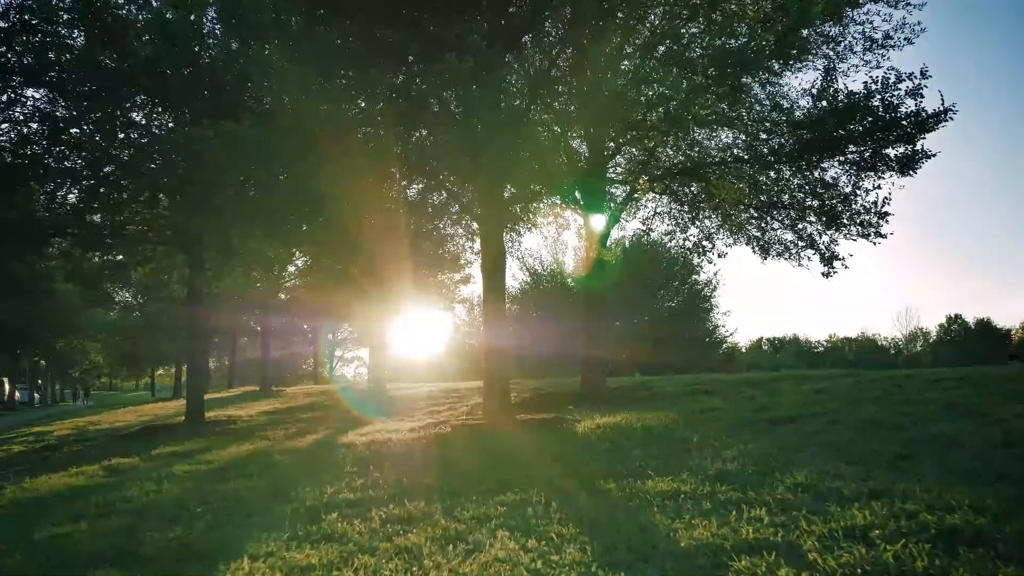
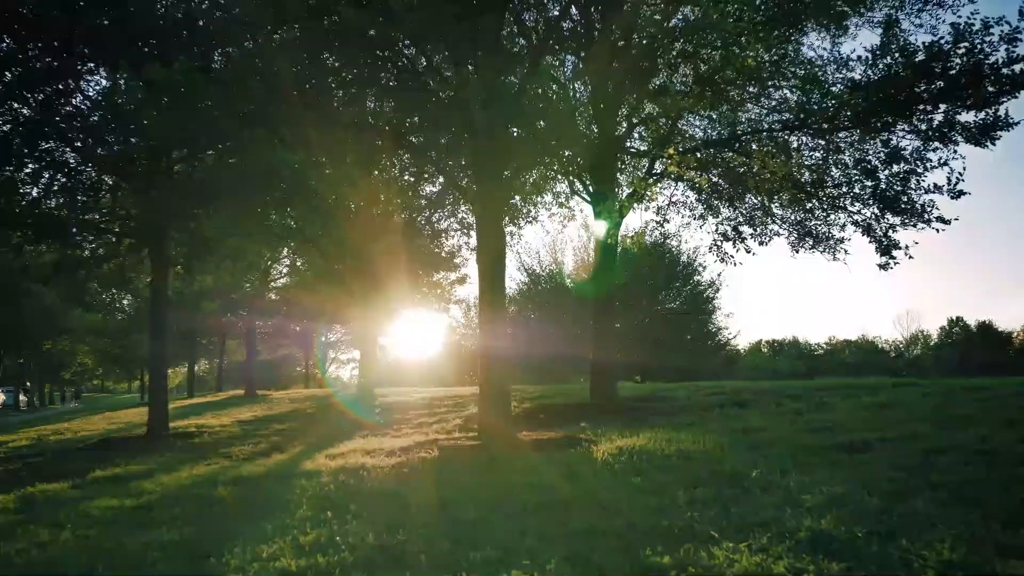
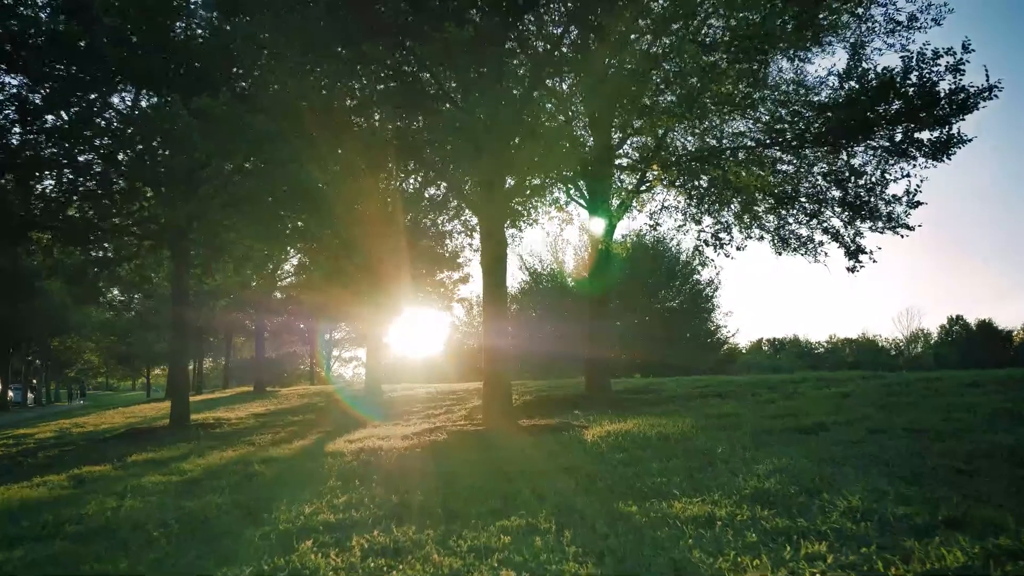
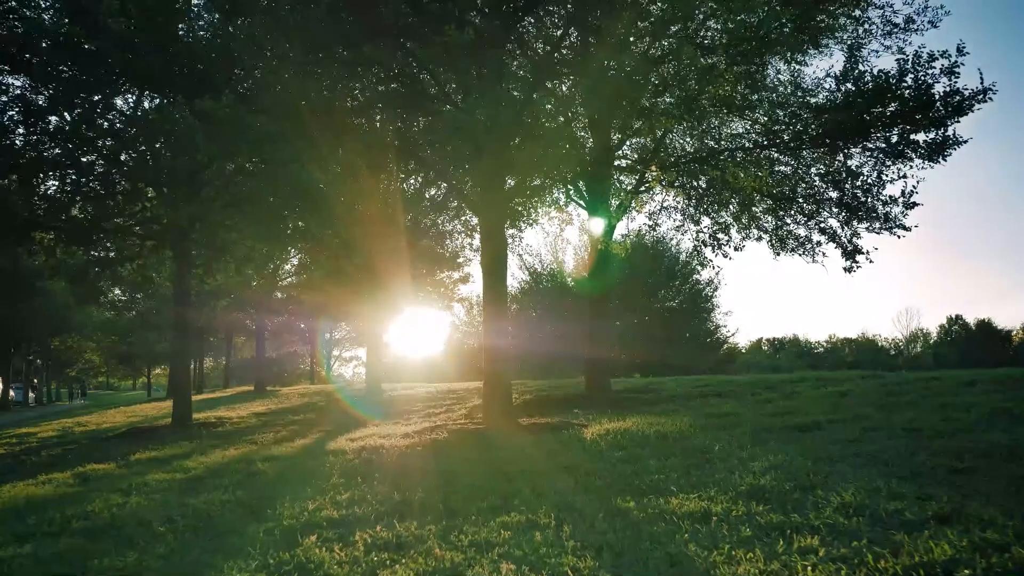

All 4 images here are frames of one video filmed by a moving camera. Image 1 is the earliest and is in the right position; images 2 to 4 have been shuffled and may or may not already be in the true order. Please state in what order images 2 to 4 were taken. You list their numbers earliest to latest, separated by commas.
4, 3, 2
